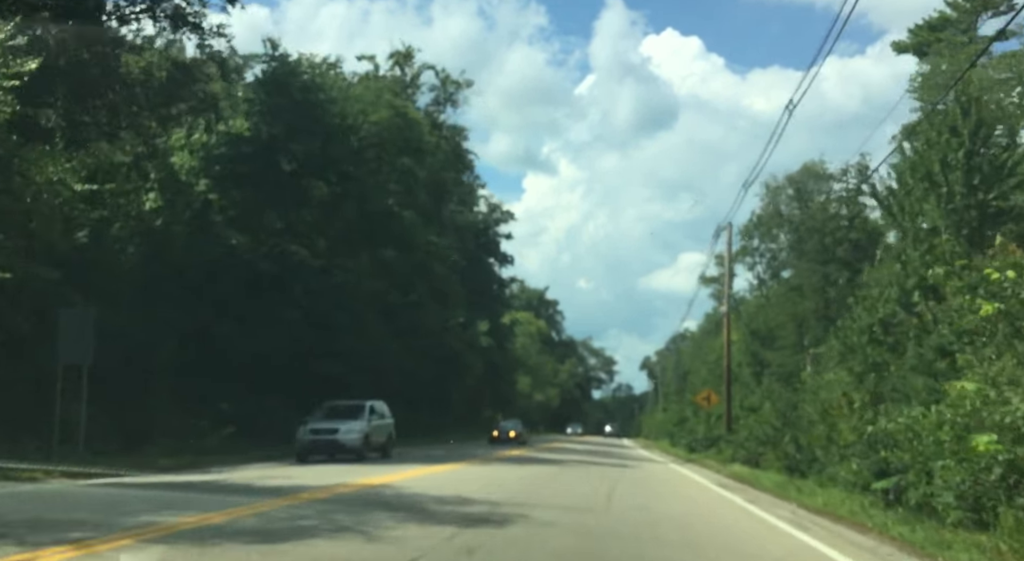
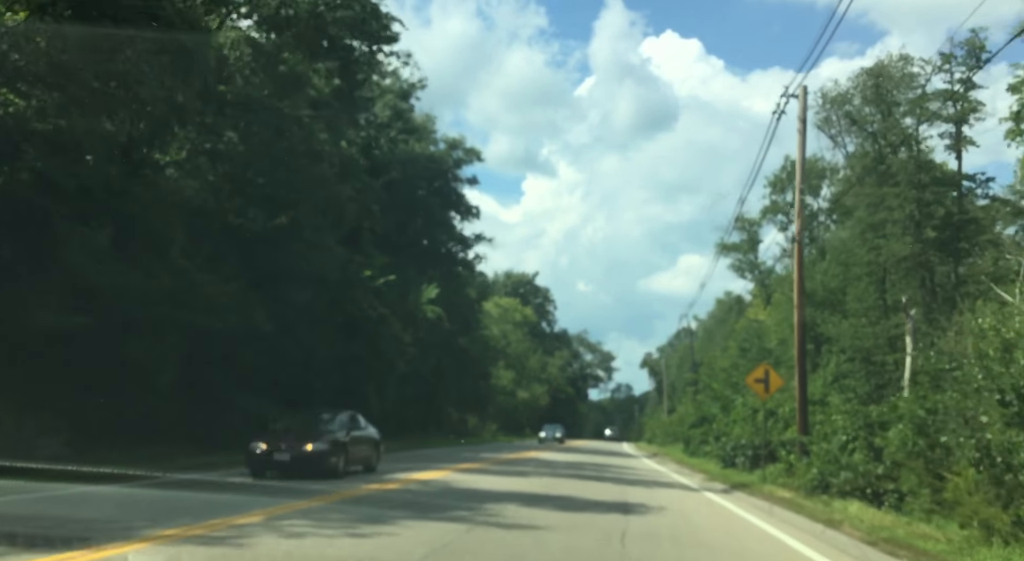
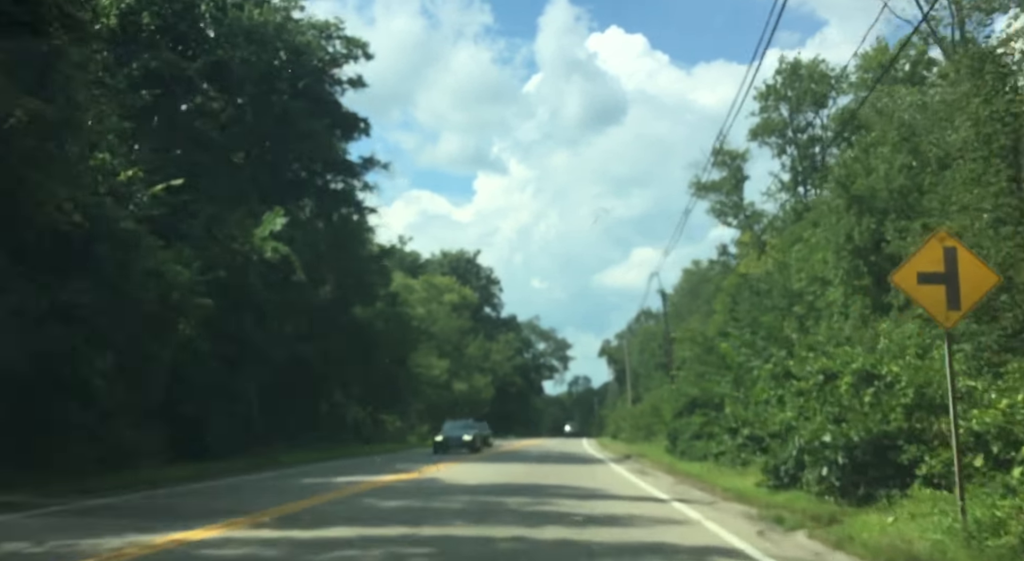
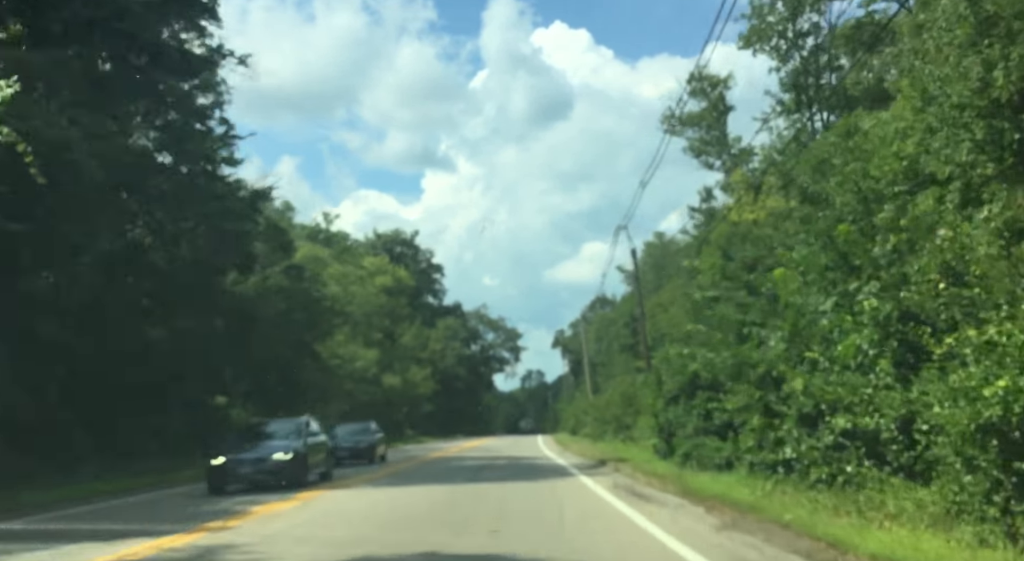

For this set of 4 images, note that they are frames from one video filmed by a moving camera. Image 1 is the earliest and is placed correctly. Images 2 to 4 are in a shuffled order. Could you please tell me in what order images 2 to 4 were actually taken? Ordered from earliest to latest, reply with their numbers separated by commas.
2, 3, 4
